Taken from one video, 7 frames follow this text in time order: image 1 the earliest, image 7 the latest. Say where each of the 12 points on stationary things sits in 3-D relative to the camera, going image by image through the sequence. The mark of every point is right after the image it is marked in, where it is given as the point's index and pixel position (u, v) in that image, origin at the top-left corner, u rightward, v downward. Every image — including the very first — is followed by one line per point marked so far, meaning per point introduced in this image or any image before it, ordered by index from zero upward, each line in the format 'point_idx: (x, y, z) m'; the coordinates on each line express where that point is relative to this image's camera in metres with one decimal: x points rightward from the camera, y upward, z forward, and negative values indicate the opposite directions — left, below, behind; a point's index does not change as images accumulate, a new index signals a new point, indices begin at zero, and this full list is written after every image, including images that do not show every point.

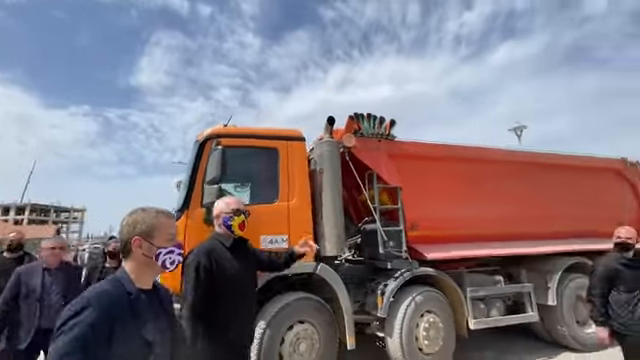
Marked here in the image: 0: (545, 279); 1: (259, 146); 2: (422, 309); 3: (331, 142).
0: (+4.6, -2.0, +6.1) m
1: (-1.0, +0.6, +5.0) m
2: (+1.7, -2.2, +5.1) m
3: (+0.2, +0.7, +5.2) m
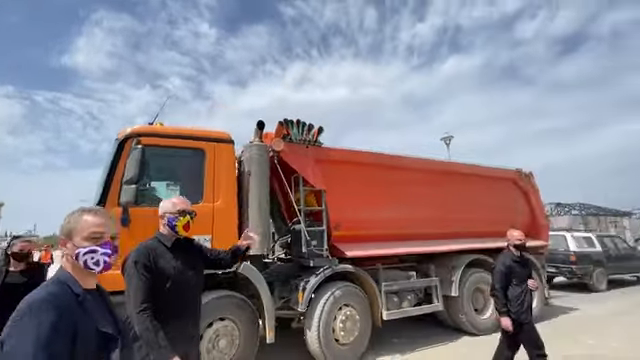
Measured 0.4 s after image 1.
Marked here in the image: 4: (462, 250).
0: (+3.0, -2.2, +6.9) m
1: (-2.3, +0.5, +5.0) m
2: (+0.4, -2.3, +5.5) m
3: (-1.1, +0.6, +5.4) m
4: (+3.4, -1.7, +7.2) m
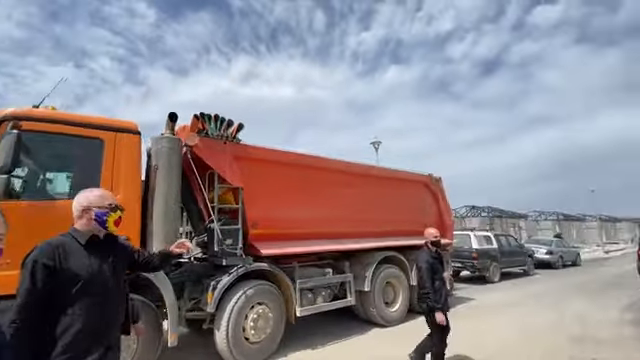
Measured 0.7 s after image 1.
0: (+1.1, -2.2, +7.4) m
1: (-3.6, +0.7, +4.5) m
2: (-1.2, -2.2, +5.5) m
3: (-2.6, +0.7, +5.1) m
4: (+1.4, -1.8, +7.7) m
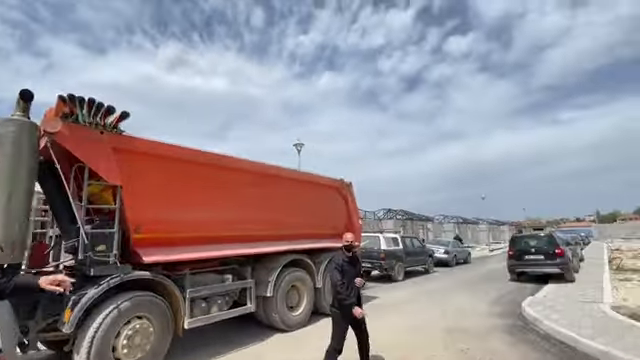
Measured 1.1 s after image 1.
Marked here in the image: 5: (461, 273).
0: (-1.2, -2.3, +7.2) m
1: (-5.0, +0.8, +3.3) m
2: (-3.1, -2.2, +4.8) m
3: (-4.1, +0.8, +4.2) m
4: (-1.0, -1.8, +7.6) m
5: (+9.2, -6.0, +19.5) m
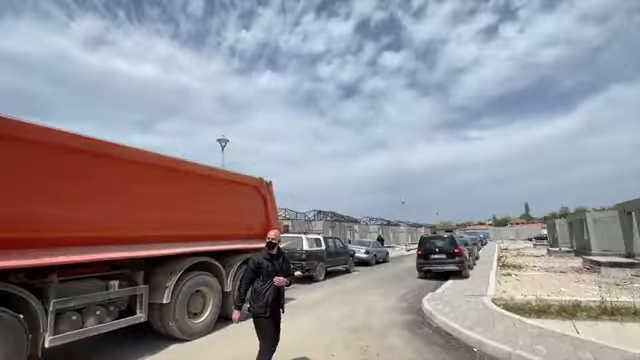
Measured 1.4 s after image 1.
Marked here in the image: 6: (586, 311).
0: (-3.3, -2.1, +6.5) m
1: (-6.0, +1.1, +1.9) m
2: (-4.6, -2.0, +3.7) m
3: (-5.4, +1.1, +2.9) m
4: (-3.1, -1.7, +6.9) m
5: (+4.0, -6.3, +20.7) m
6: (+8.1, -4.0, +9.1) m
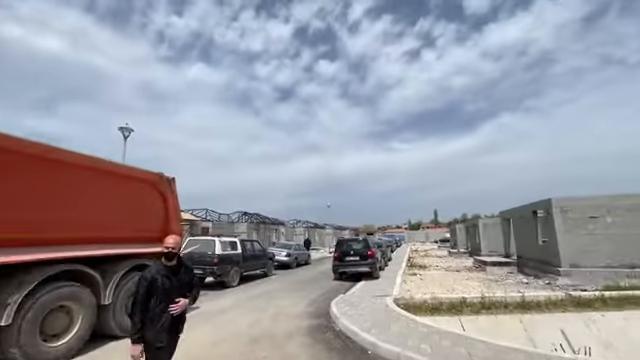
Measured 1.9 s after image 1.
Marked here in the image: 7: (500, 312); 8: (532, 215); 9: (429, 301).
0: (-5.3, -1.9, +5.1) m
1: (-6.7, +1.4, 0.0) m
2: (-5.9, -1.7, +2.1) m
3: (-6.3, +1.4, +1.2) m
4: (-5.2, -1.5, +5.6) m
5: (-1.6, -6.5, +20.5) m
6: (+5.1, -4.3, +10.2) m
7: (+6.0, -4.4, +10.0) m
8: (+14.0, -2.3, +19.8) m
9: (+3.8, -4.3, +10.5) m
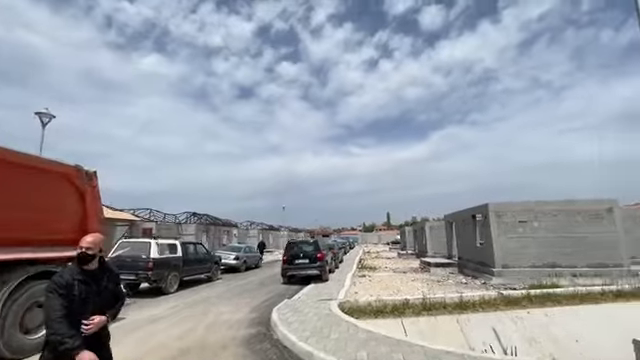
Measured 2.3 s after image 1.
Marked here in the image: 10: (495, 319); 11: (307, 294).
0: (-6.3, -1.7, +3.9) m
1: (-6.9, +1.7, -1.3) m
2: (-6.5, -1.5, +0.9) m
3: (-6.7, +1.6, -0.1) m
4: (-6.3, -1.3, +4.4) m
5: (-4.9, -6.5, +19.7) m
6: (+3.2, -4.4, +10.4) m
7: (+4.1, -4.5, +10.3) m
8: (+10.7, -2.7, +21.1) m
9: (+1.9, -4.4, +10.5) m
10: (+6.0, -4.7, +10.2) m
11: (-0.5, -4.5, +11.9) m
